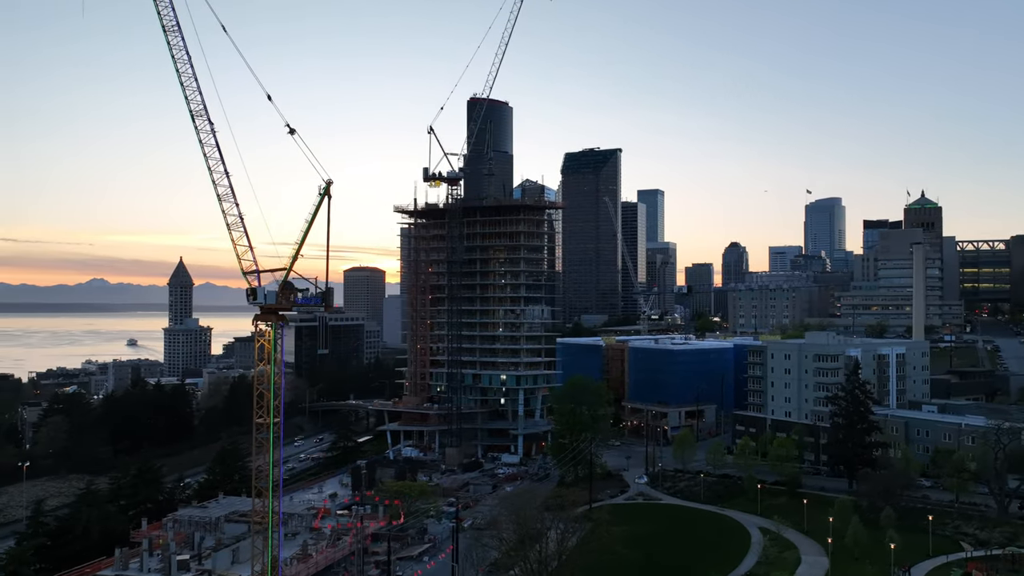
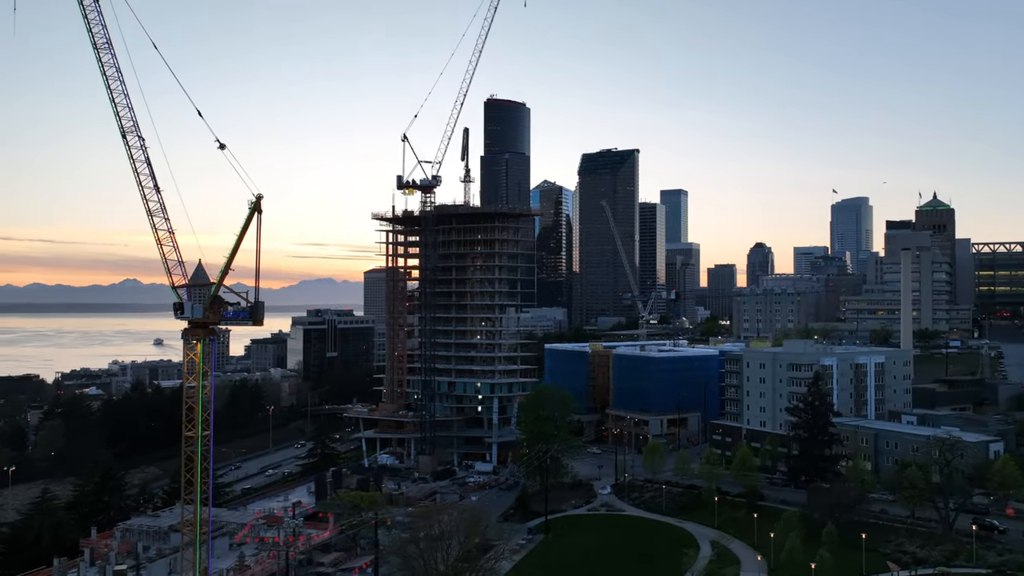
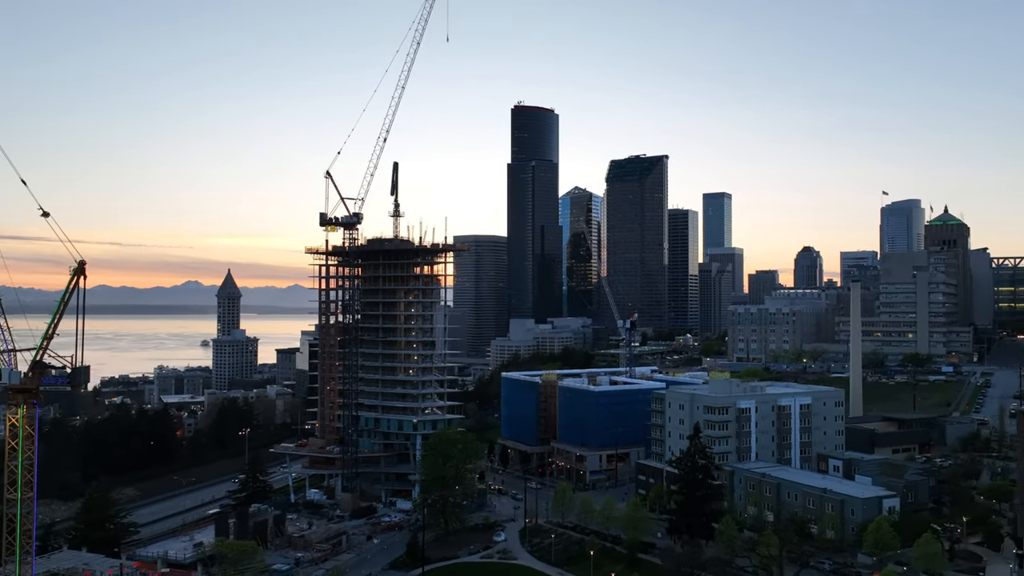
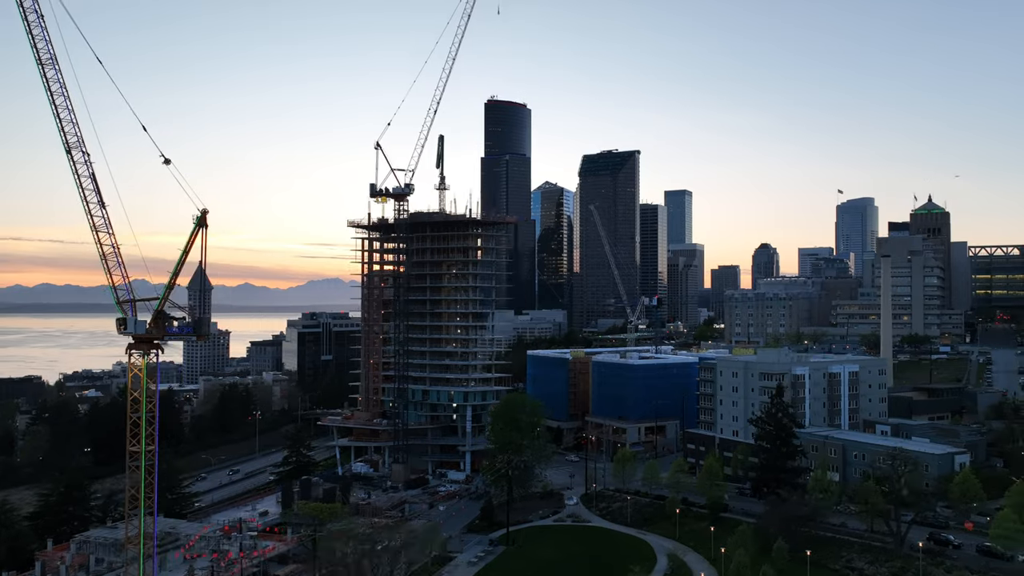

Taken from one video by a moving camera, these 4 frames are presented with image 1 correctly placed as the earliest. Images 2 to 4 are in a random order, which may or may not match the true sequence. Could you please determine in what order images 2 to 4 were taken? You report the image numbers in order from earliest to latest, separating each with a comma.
2, 4, 3
